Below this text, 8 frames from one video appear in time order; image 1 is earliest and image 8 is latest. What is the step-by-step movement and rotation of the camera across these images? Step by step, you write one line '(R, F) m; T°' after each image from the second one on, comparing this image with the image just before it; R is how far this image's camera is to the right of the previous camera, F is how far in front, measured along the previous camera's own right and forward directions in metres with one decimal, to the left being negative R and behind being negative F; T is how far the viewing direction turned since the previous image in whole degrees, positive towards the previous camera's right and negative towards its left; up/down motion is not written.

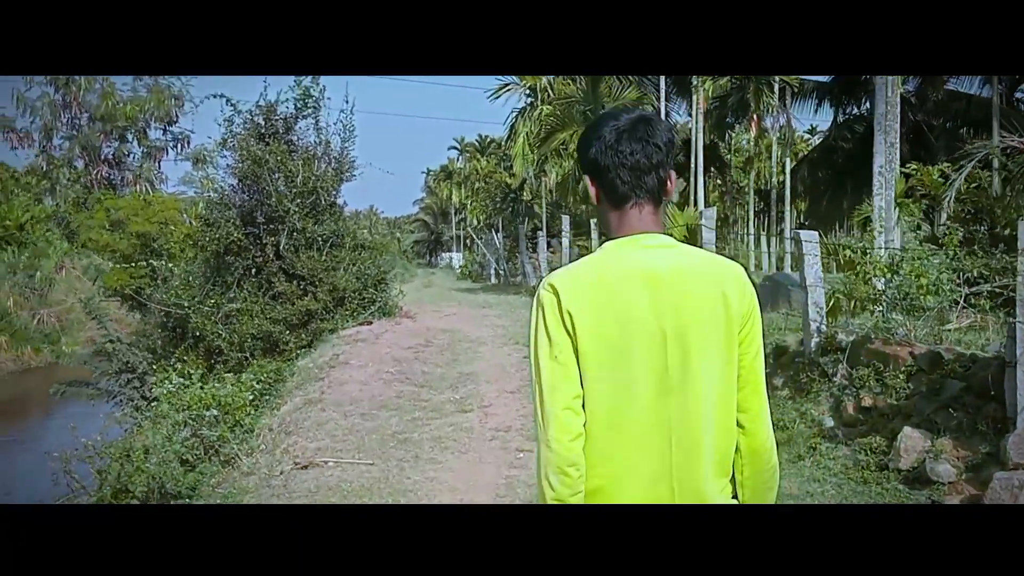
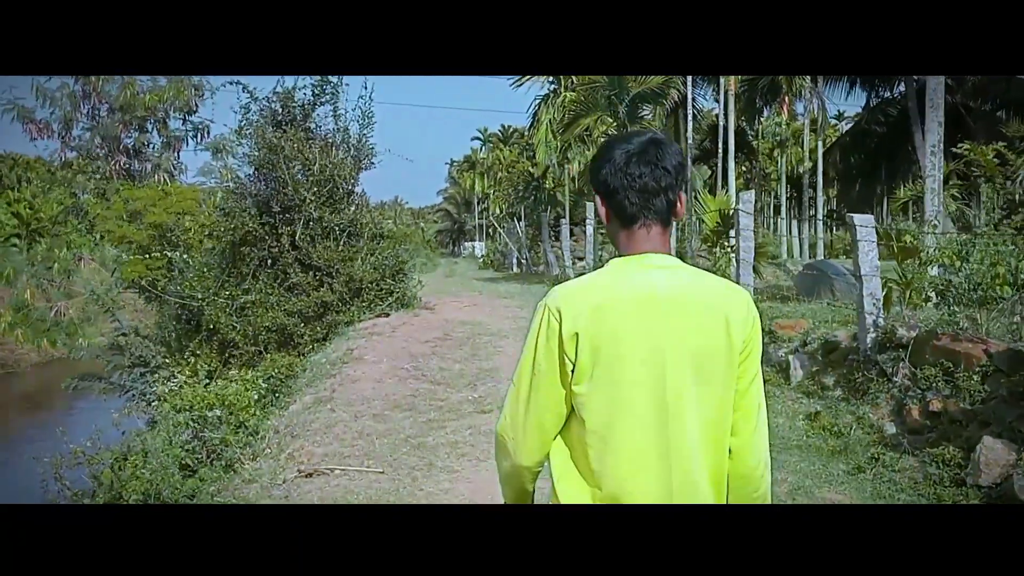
(0.0, +0.2) m; -2°
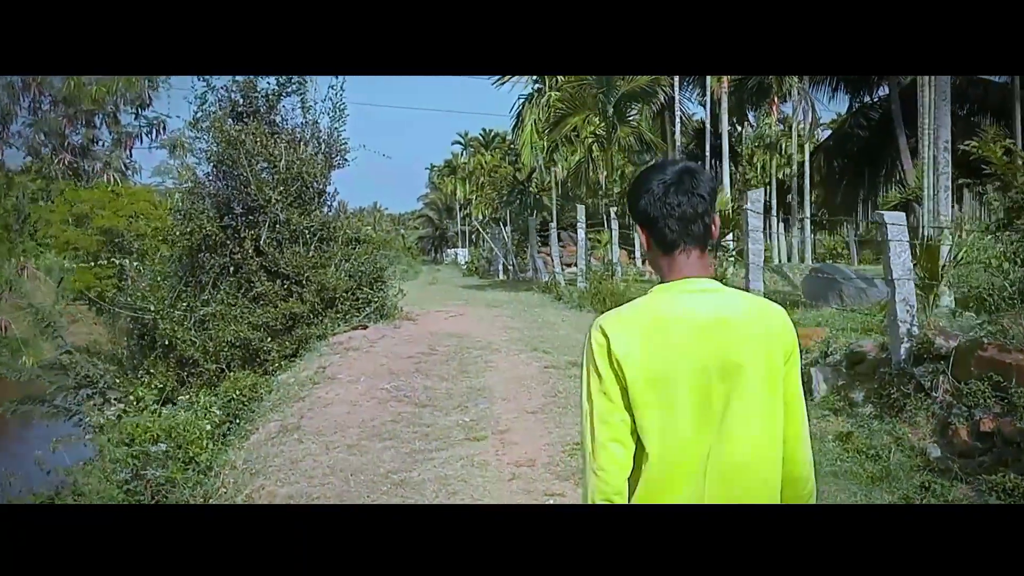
(-0.1, +0.3) m; +2°
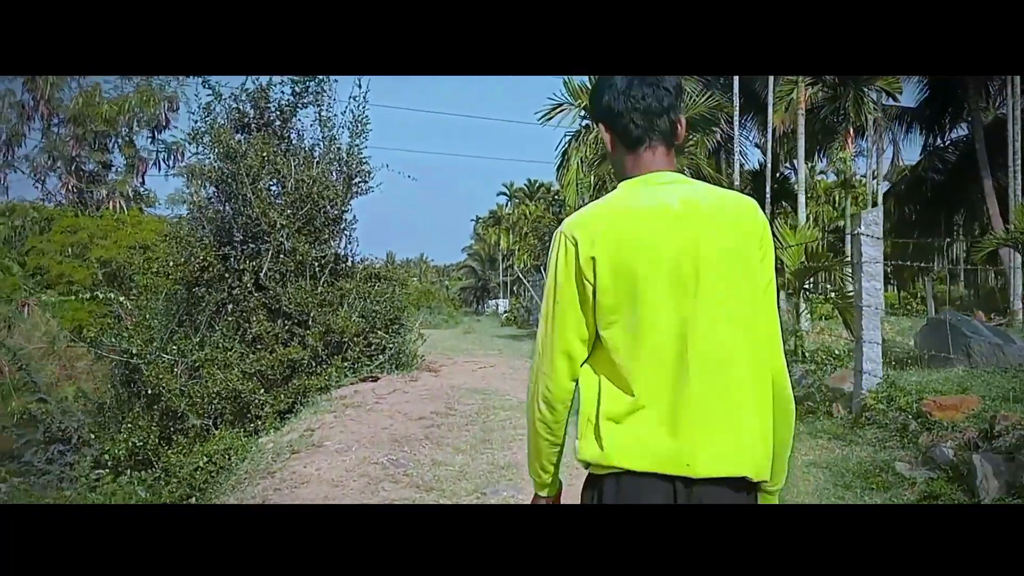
(0.0, +0.7) m; -4°
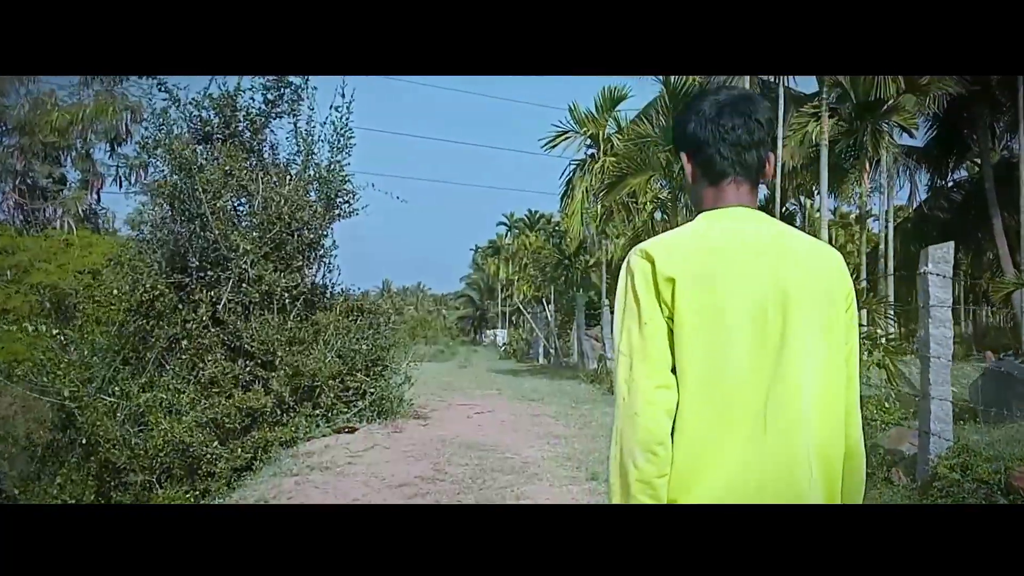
(0.0, +0.4) m; 0°
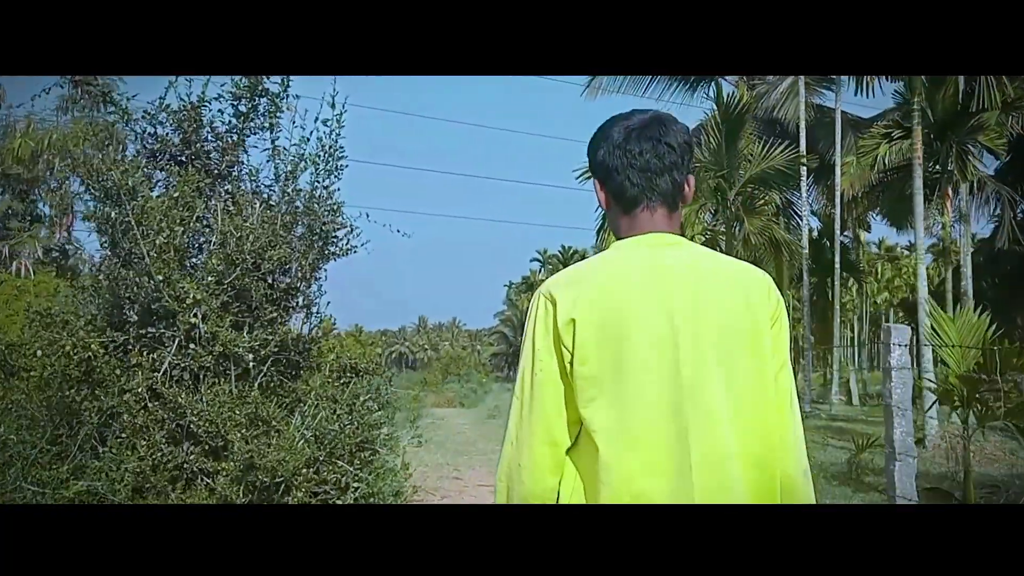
(0.0, +0.7) m; -3°
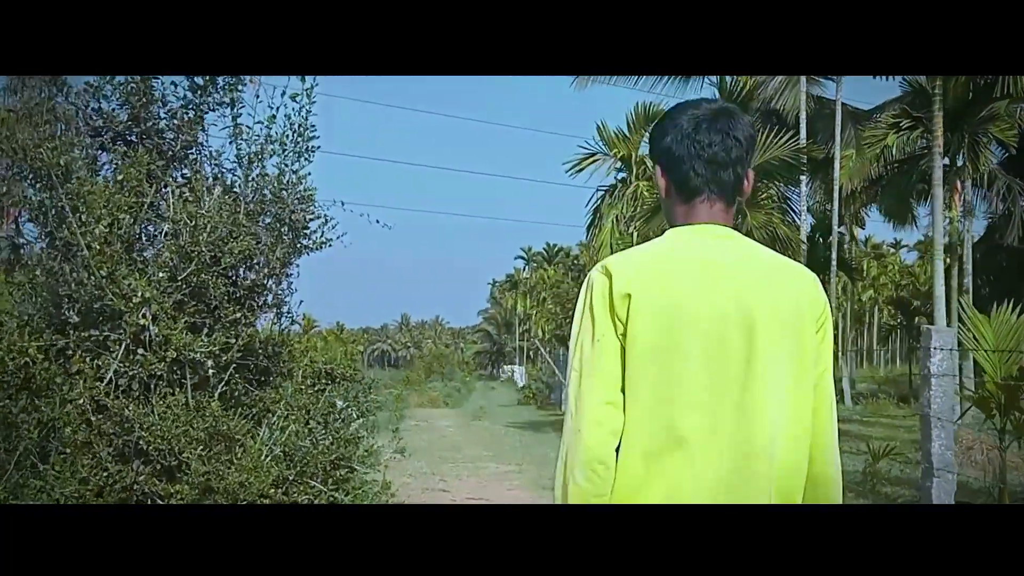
(0.0, +0.2) m; +2°
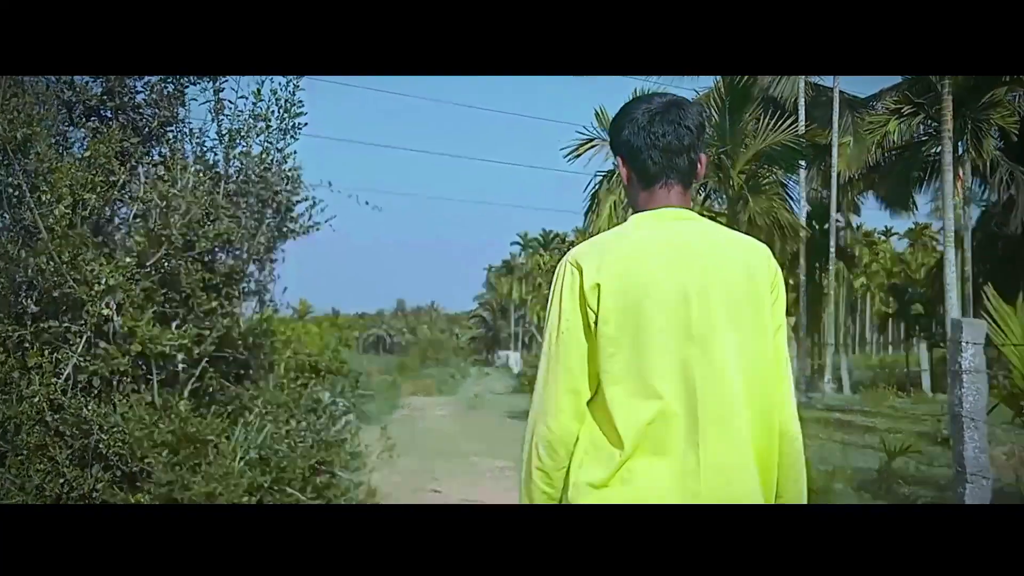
(0.0, +0.2) m; 0°
